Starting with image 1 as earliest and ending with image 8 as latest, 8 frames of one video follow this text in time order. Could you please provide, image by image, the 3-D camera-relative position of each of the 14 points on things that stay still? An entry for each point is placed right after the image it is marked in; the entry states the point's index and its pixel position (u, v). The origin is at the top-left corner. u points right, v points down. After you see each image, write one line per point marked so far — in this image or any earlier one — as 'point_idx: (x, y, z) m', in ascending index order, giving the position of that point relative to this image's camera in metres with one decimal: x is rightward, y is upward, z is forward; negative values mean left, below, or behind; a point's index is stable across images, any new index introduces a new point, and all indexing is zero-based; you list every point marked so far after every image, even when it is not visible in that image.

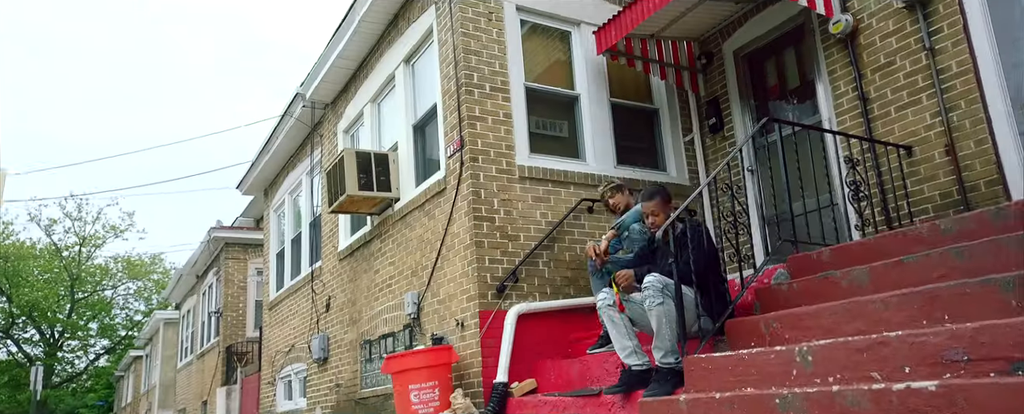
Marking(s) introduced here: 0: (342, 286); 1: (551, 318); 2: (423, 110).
0: (-2.2, -1.0, +9.9) m
1: (+0.3, -1.0, +6.8) m
2: (-1.0, +1.1, +8.3) m
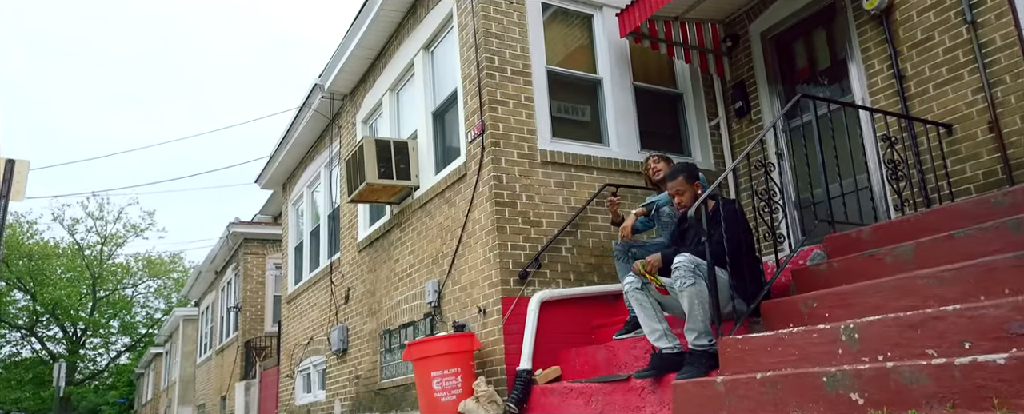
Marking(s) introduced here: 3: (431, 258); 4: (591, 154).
0: (-2.0, -0.9, +9.8) m
1: (+0.5, -0.9, +6.7) m
2: (-0.8, +1.2, +8.2) m
3: (-0.8, -0.5, +7.8) m
4: (+0.8, +0.5, +7.2) m
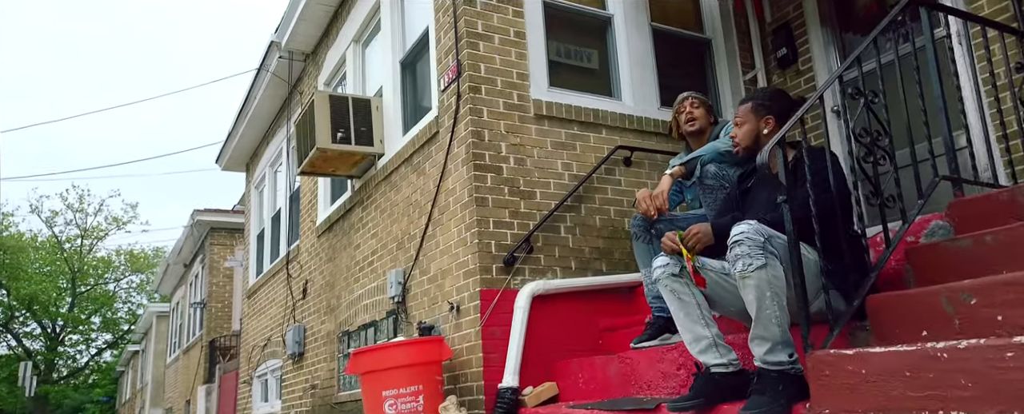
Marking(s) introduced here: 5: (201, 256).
0: (-2.1, -0.7, +8.2) m
1: (+0.4, -0.6, +5.1) m
2: (-0.9, +1.4, +6.6) m
3: (-1.0, -0.3, +6.2) m
4: (+0.7, +0.7, +5.7) m
5: (-7.2, -1.1, +17.5) m
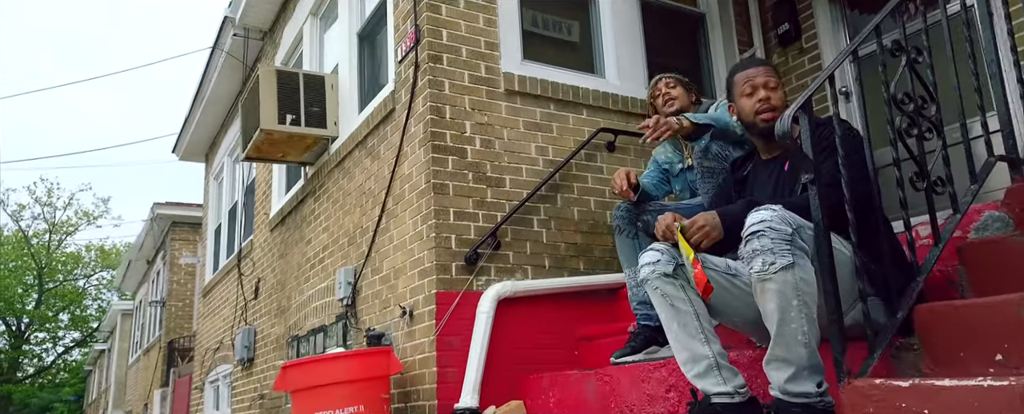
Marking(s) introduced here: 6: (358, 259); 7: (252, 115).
0: (-2.4, -0.6, +7.5) m
1: (+0.2, -0.6, +4.4) m
2: (-1.1, +1.5, +5.8) m
3: (-1.2, -0.2, +5.5) m
4: (+0.4, +0.8, +5.0) m
5: (-7.7, -1.0, +16.6) m
6: (-1.1, -0.4, +5.2) m
7: (-2.1, +0.7, +6.0) m
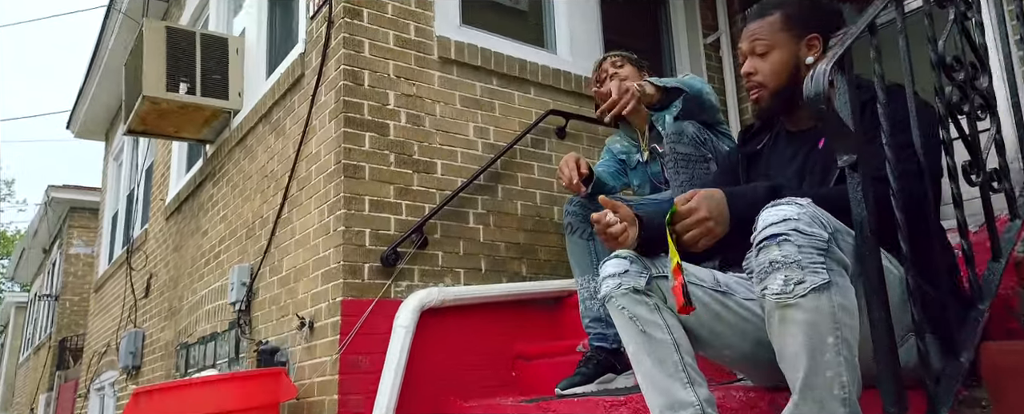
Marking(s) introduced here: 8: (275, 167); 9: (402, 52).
0: (-3.0, -0.4, +6.5) m
1: (-0.2, -0.5, +3.6) m
2: (-1.5, +1.6, +5.0) m
3: (-1.6, -0.1, +4.6) m
4: (+0.1, +0.8, +4.2) m
5: (-9.1, -0.7, +15.2) m
6: (-1.5, -0.3, +4.3) m
7: (-2.5, +0.8, +5.1) m
8: (-1.3, +0.2, +4.3) m
9: (-0.6, +0.8, +3.8) m
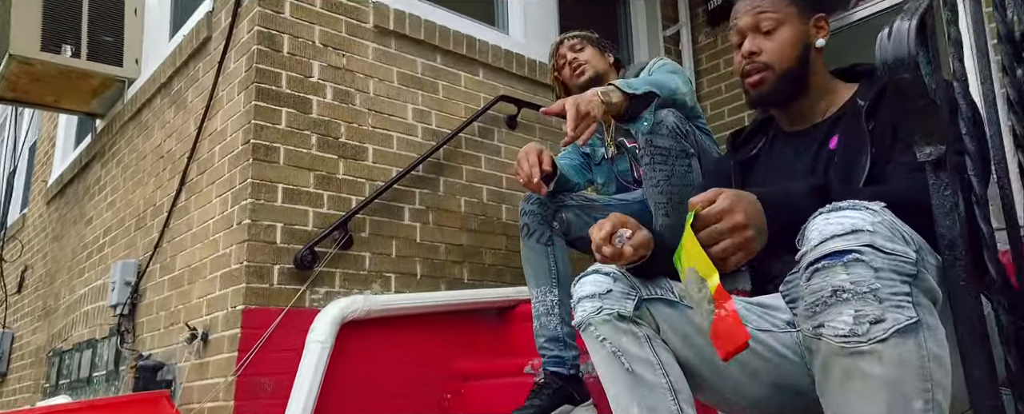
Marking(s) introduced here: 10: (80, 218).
0: (-3.5, -0.3, +5.6) m
1: (-0.4, -0.5, +3.1) m
2: (-1.8, +1.7, +4.3) m
3: (-2.0, -0.1, +3.9) m
4: (-0.2, +0.8, +3.7) m
5: (-10.4, -0.3, +13.7) m
6: (-1.8, -0.2, +3.7) m
7: (-2.8, +1.0, +4.3) m
8: (-1.6, +0.3, +3.6) m
9: (-0.8, +0.8, +3.2) m
10: (-2.8, -0.1, +4.9) m
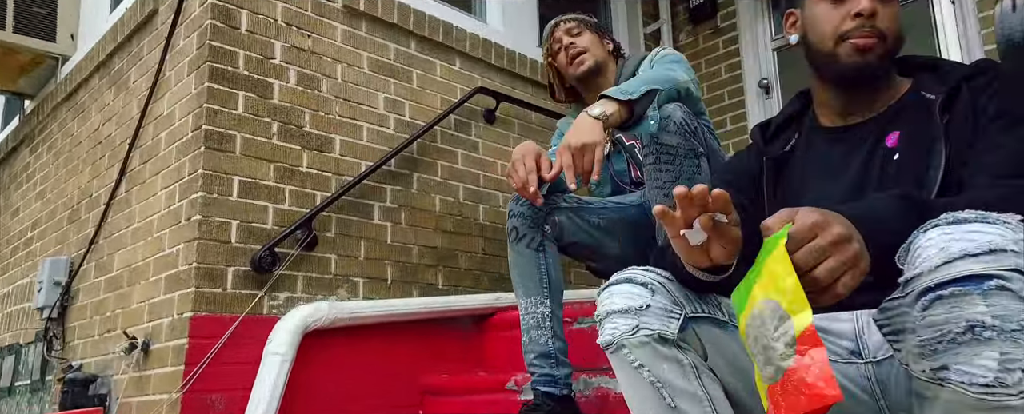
0: (-3.7, -0.2, +5.2) m
1: (-0.5, -0.5, +2.8) m
2: (-1.9, +1.7, +3.9) m
3: (-2.1, 0.0, +3.5) m
4: (-0.3, +0.9, +3.5) m
5: (-11.2, -0.1, +12.7) m
6: (-1.9, -0.2, +3.3) m
7: (-3.0, +1.0, +3.8) m
8: (-1.7, +0.3, +3.2) m
9: (-0.8, +0.8, +2.9) m
10: (-3.0, 0.0, +4.4) m
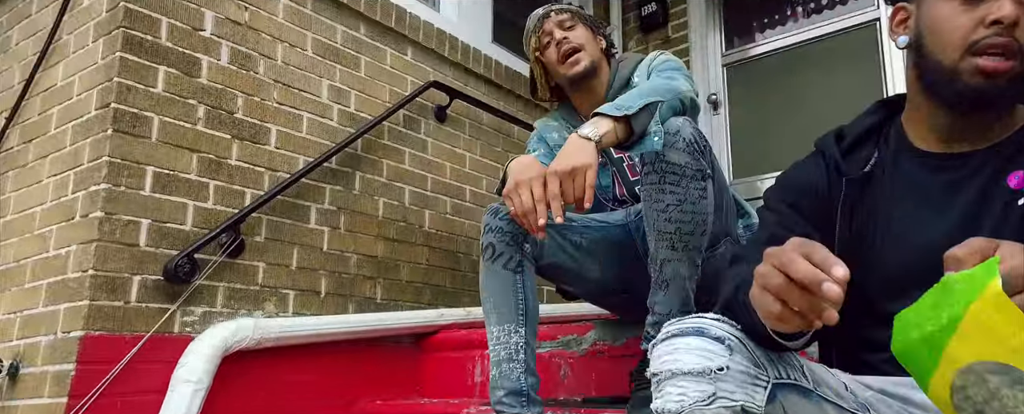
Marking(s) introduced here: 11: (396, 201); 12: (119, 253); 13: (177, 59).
0: (-4.2, -0.1, +4.3) m
1: (-0.7, -0.5, +2.5) m
2: (-2.1, +1.8, +3.4) m
3: (-2.3, +0.1, +2.9) m
4: (-0.5, +0.8, +3.1) m
5: (-12.6, +0.5, +10.8) m
6: (-2.1, -0.1, +2.7) m
7: (-3.2, +1.1, +3.1) m
8: (-1.9, +0.4, +2.7) m
9: (-0.9, +0.8, +2.5) m
10: (-3.3, +0.1, +3.7) m
11: (-0.5, 0.0, +2.9) m
12: (-1.1, -0.1, +2.0) m
13: (-1.0, +0.5, +2.3) m
